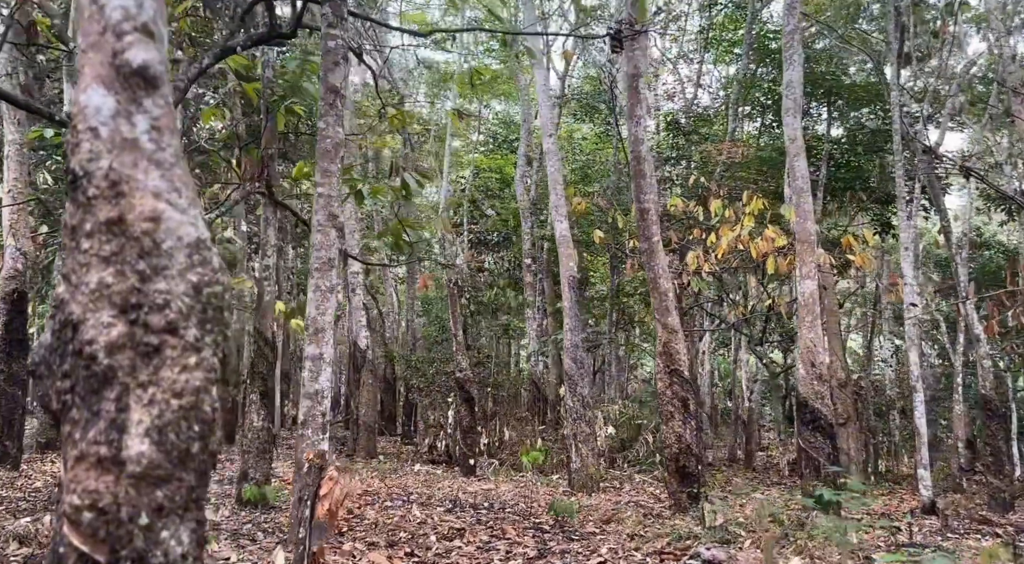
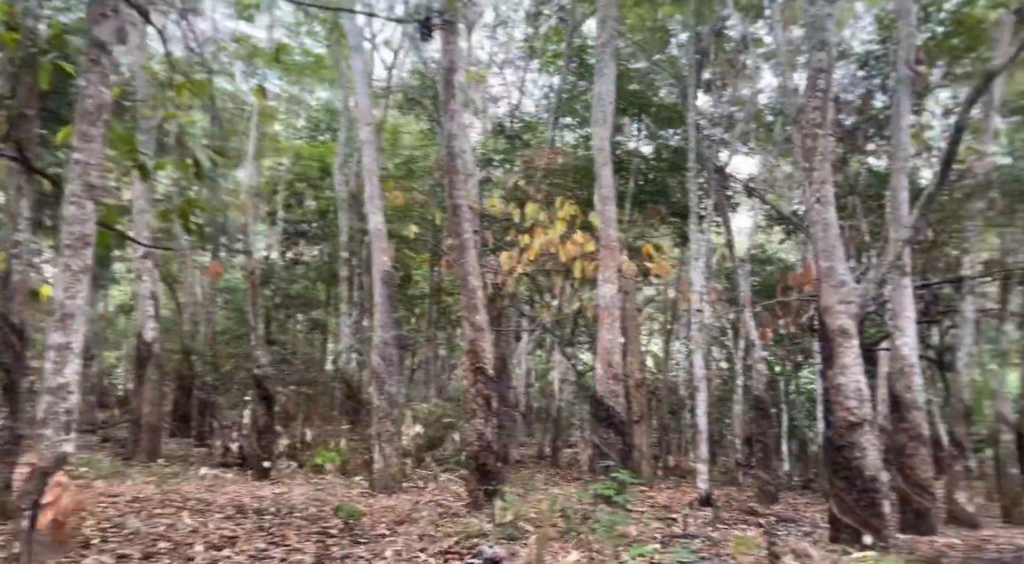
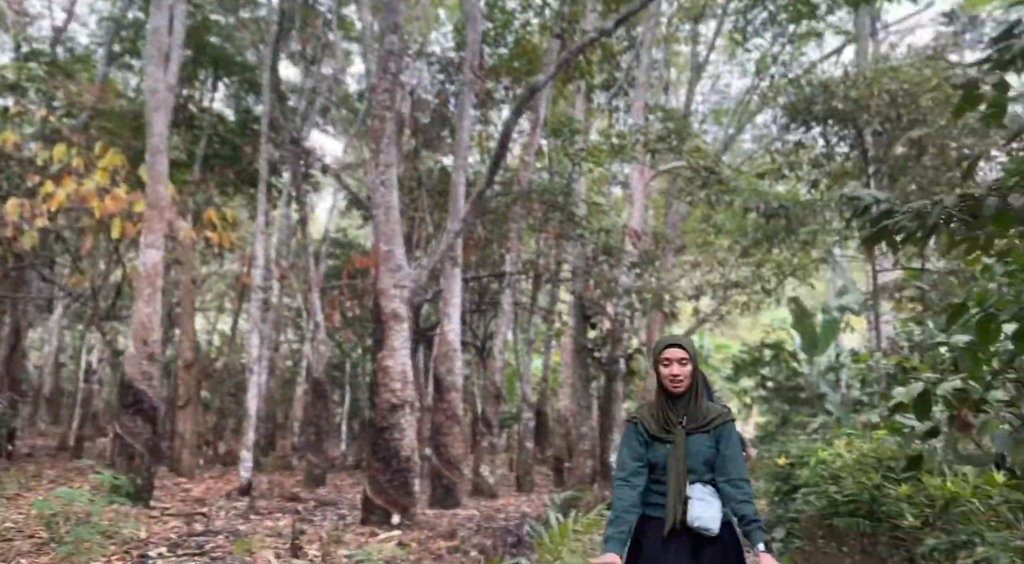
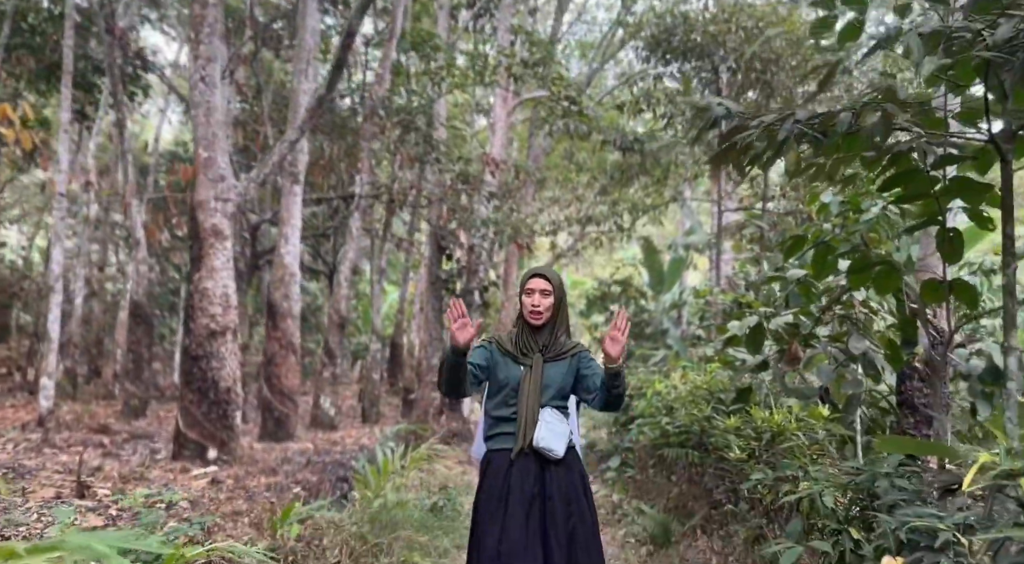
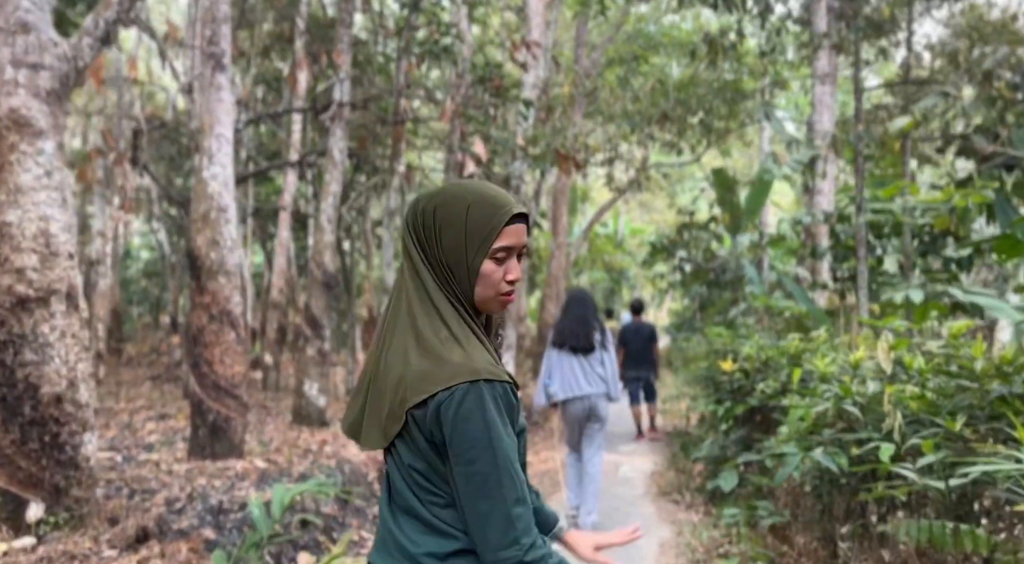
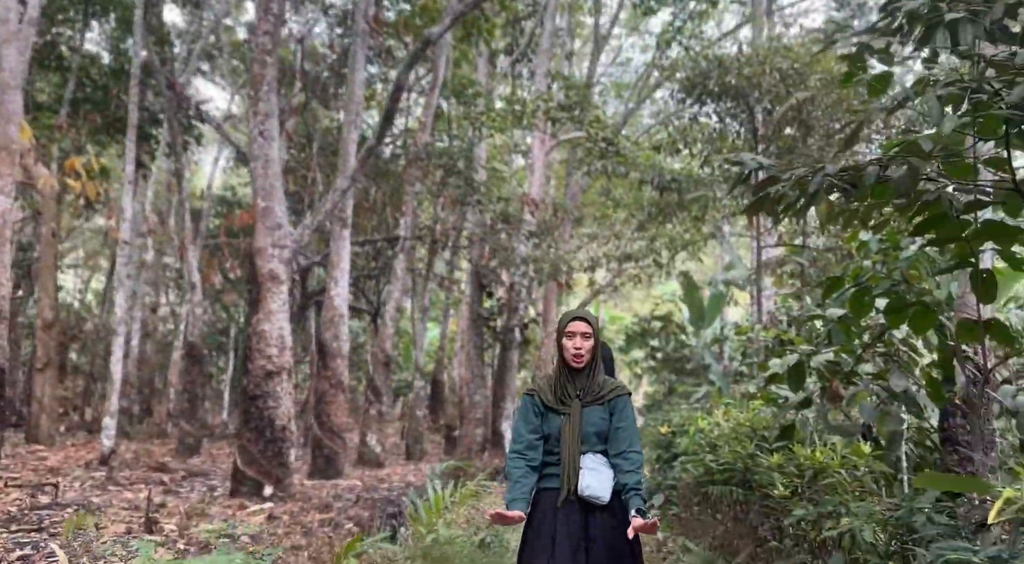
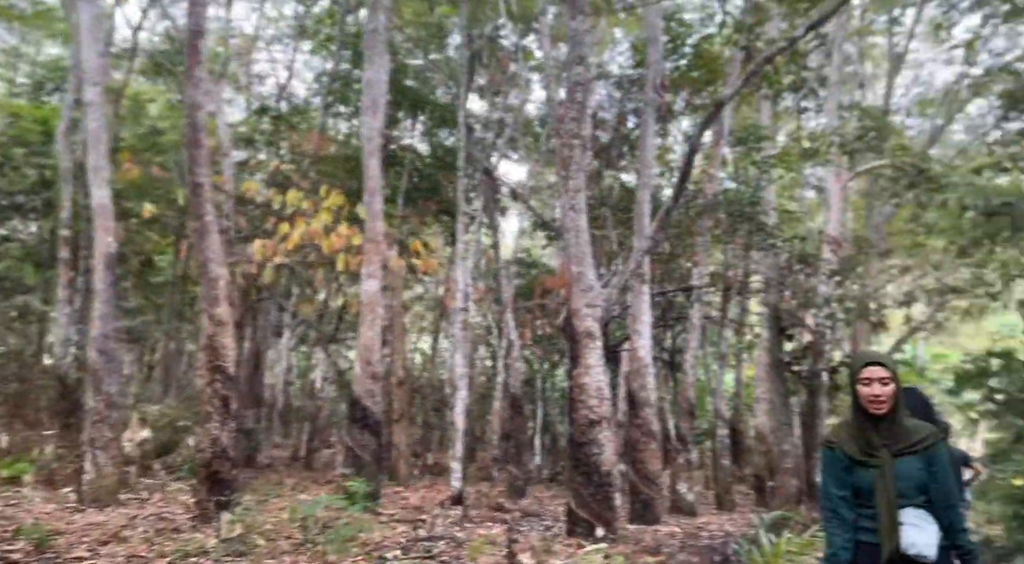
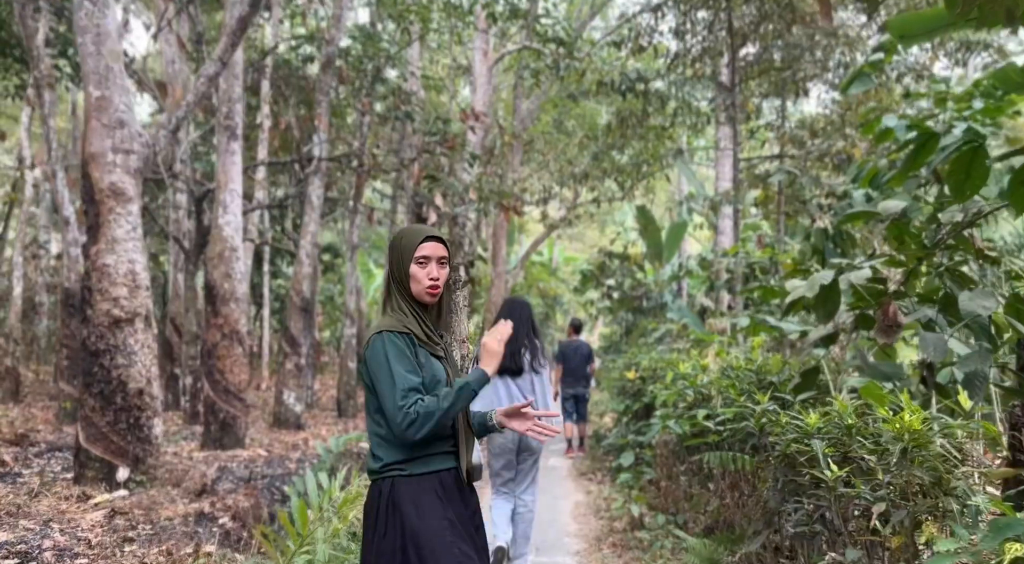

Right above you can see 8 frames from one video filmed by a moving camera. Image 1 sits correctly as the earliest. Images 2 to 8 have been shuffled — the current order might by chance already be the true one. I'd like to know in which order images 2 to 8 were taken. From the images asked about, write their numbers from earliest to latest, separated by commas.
2, 7, 3, 6, 4, 8, 5
